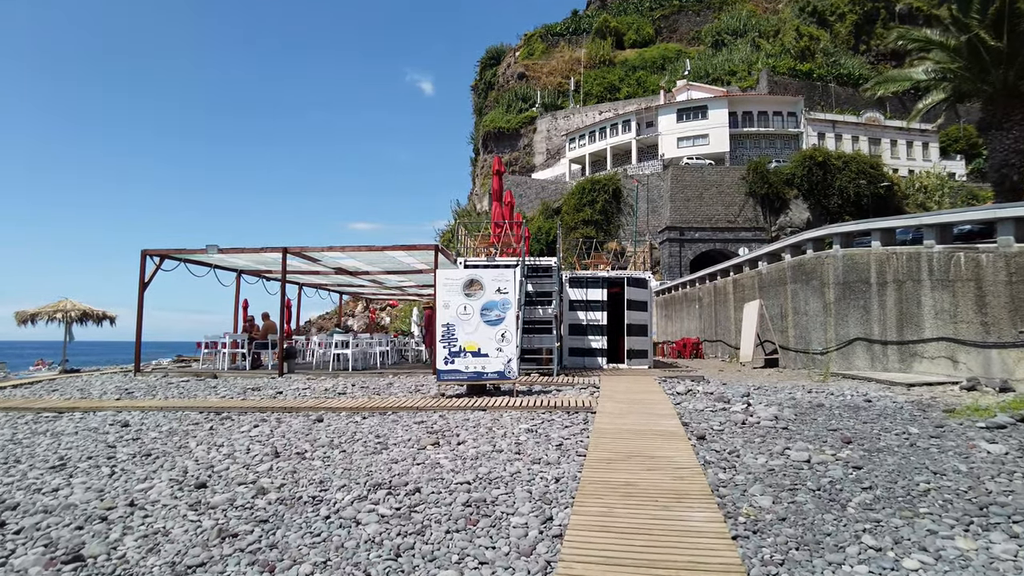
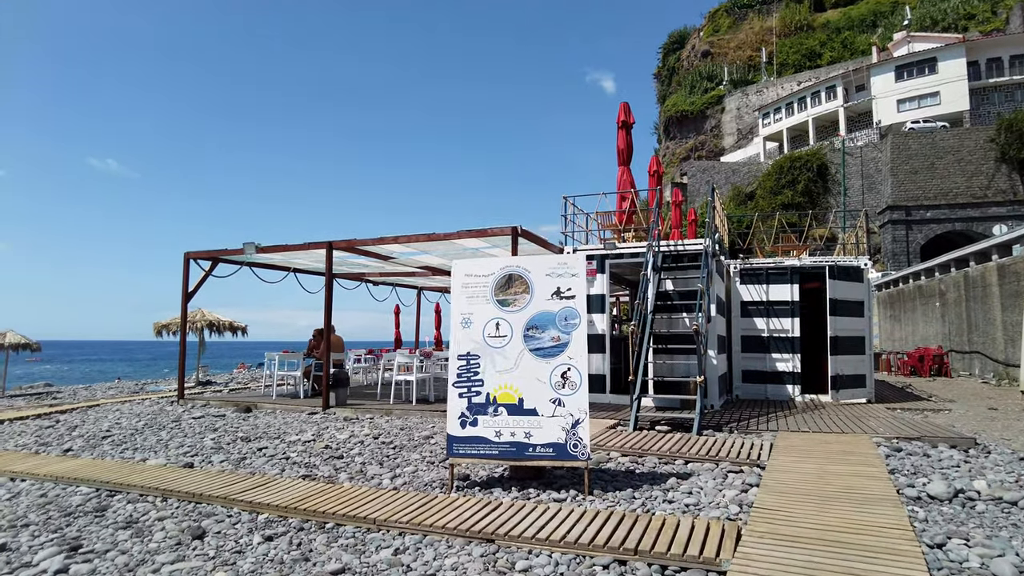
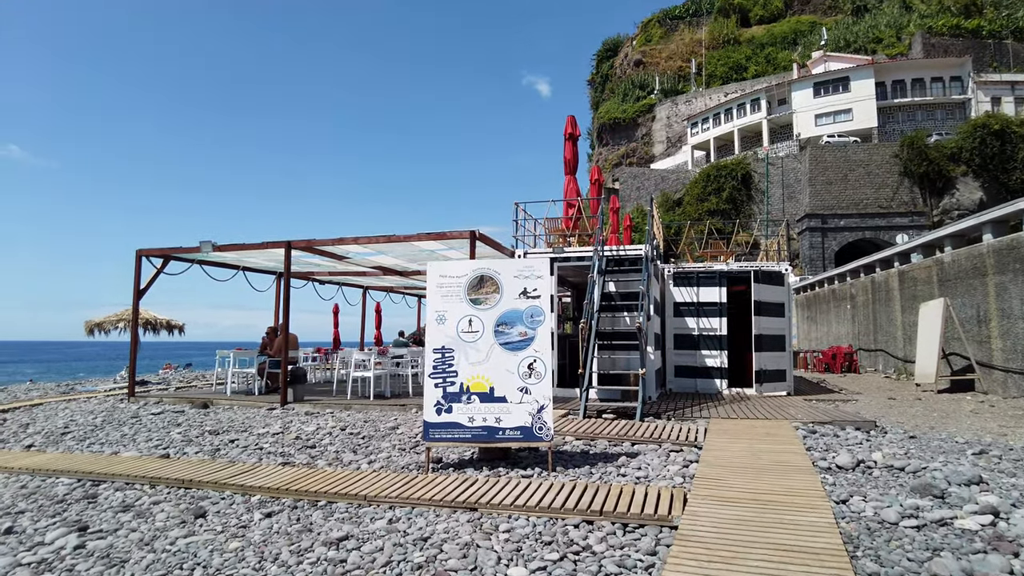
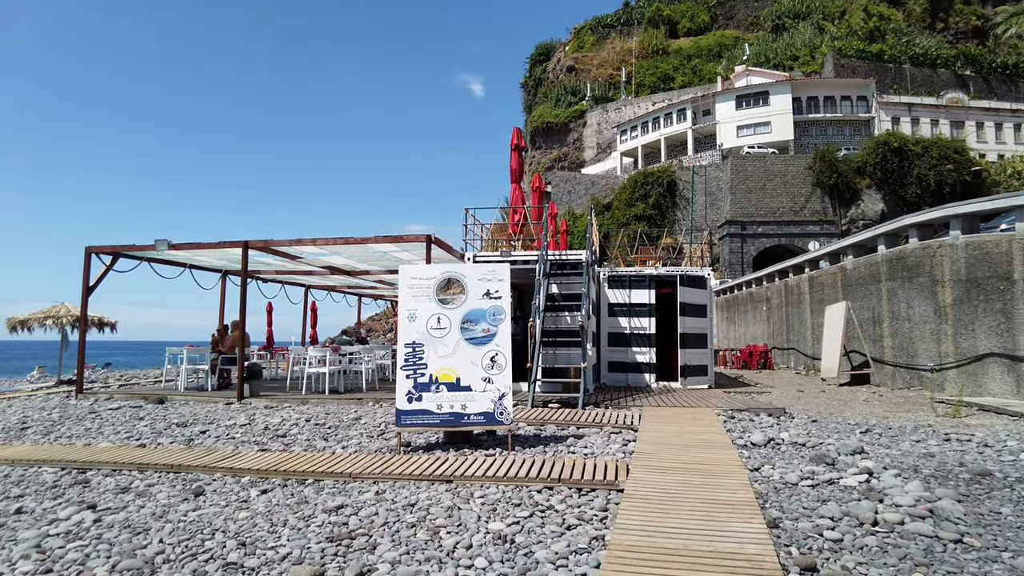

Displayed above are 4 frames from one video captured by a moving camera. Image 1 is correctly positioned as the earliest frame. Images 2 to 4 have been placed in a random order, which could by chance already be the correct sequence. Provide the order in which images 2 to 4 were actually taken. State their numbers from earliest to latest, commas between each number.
4, 3, 2
